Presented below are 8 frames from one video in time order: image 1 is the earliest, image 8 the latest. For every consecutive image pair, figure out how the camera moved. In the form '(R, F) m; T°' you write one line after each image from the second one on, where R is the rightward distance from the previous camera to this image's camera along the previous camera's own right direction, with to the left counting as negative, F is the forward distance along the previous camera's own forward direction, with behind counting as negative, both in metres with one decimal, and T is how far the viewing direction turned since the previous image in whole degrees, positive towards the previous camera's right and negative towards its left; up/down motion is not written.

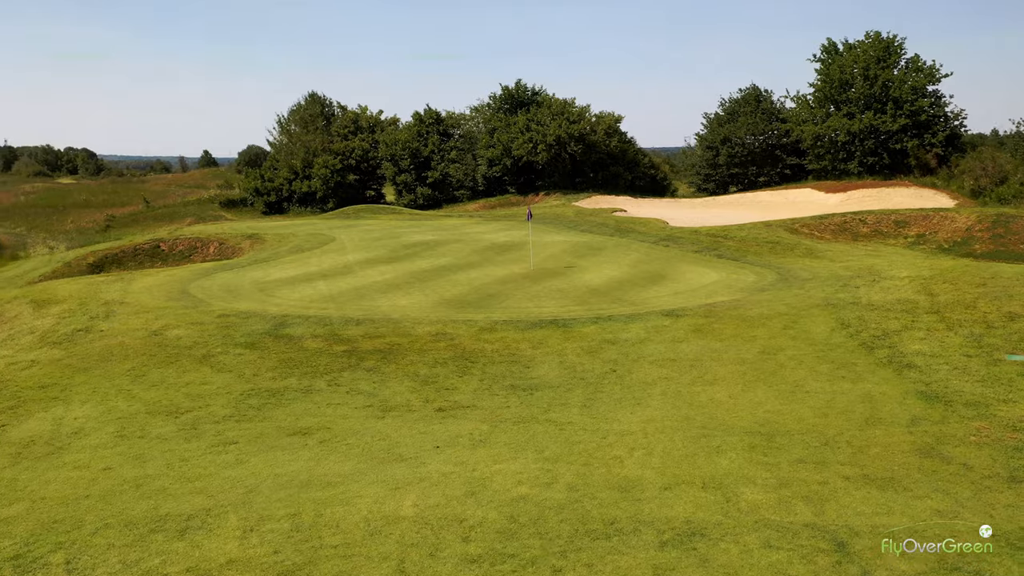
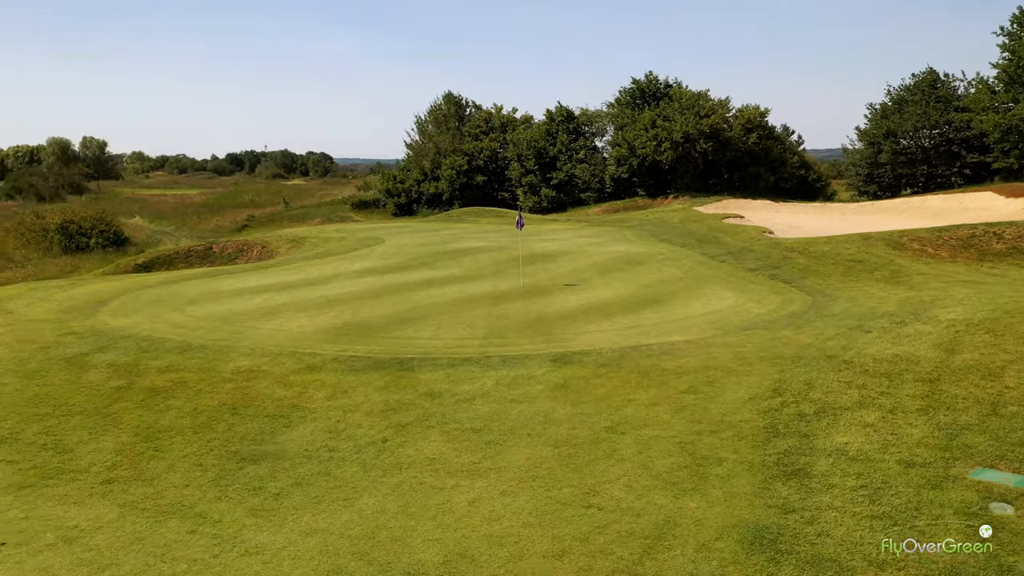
(+5.1, +3.9) m; -15°
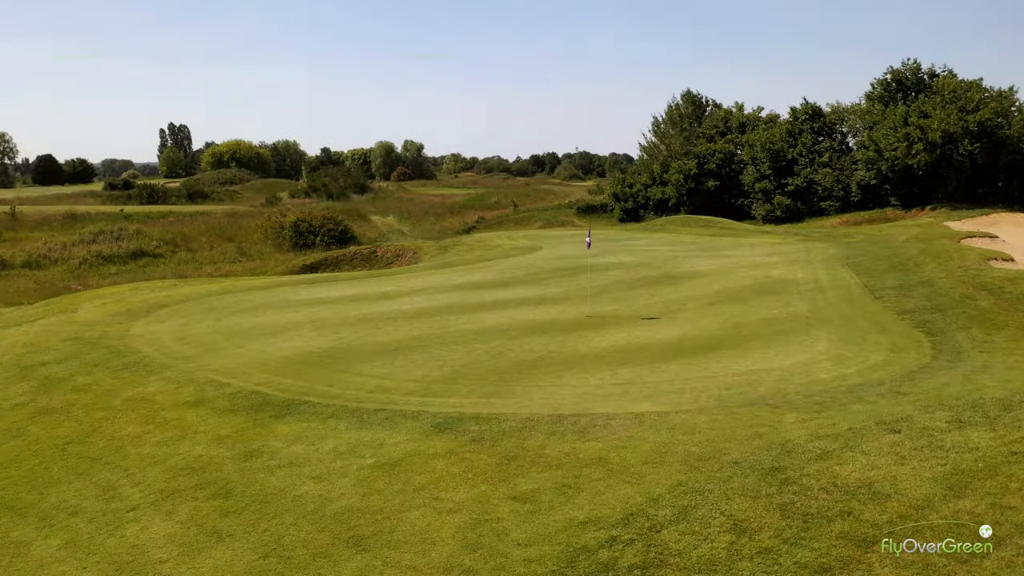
(+4.4, +3.1) m; -21°
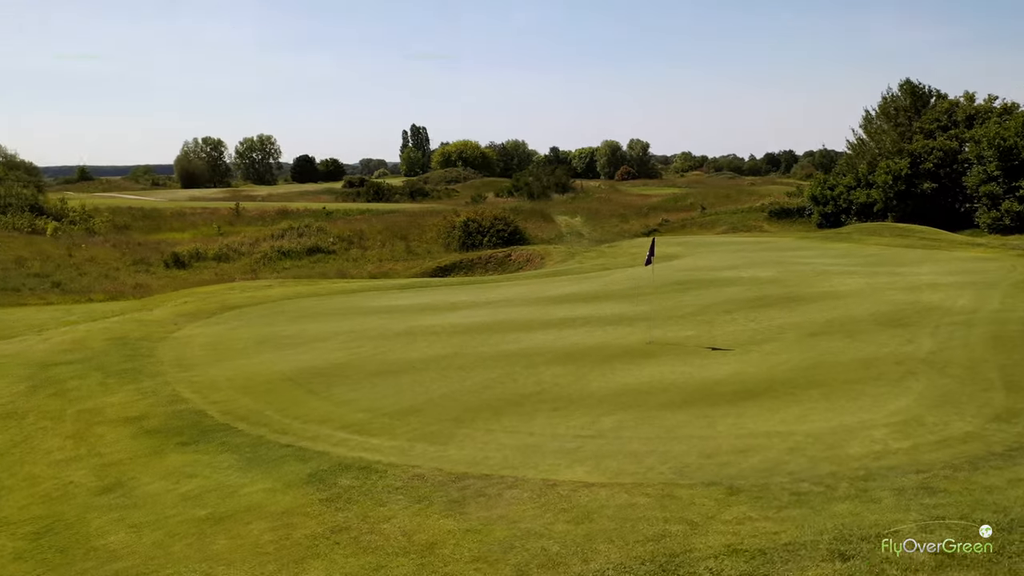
(+3.0, +2.0) m; -16°
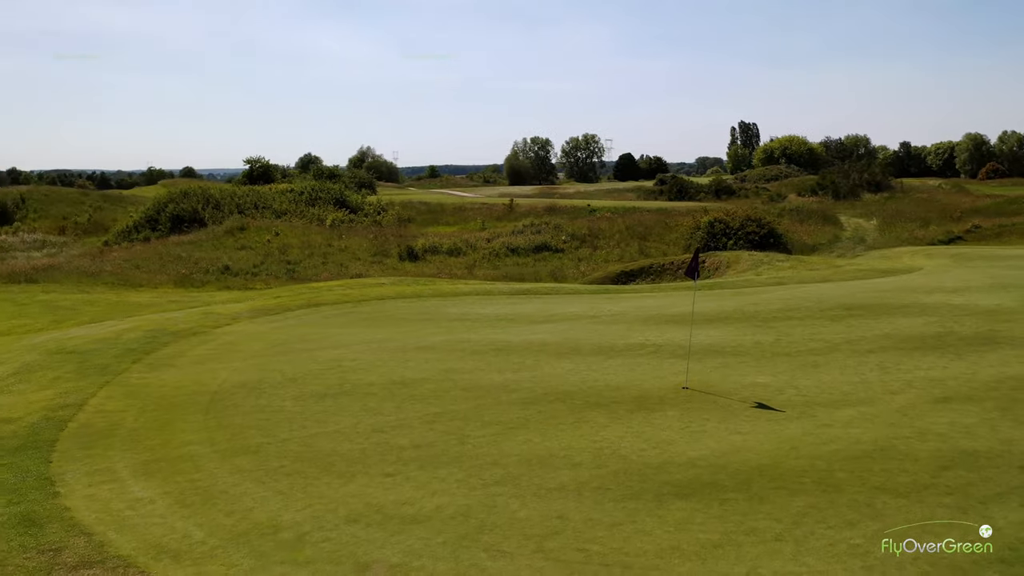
(+4.2, +3.5) m; -23°
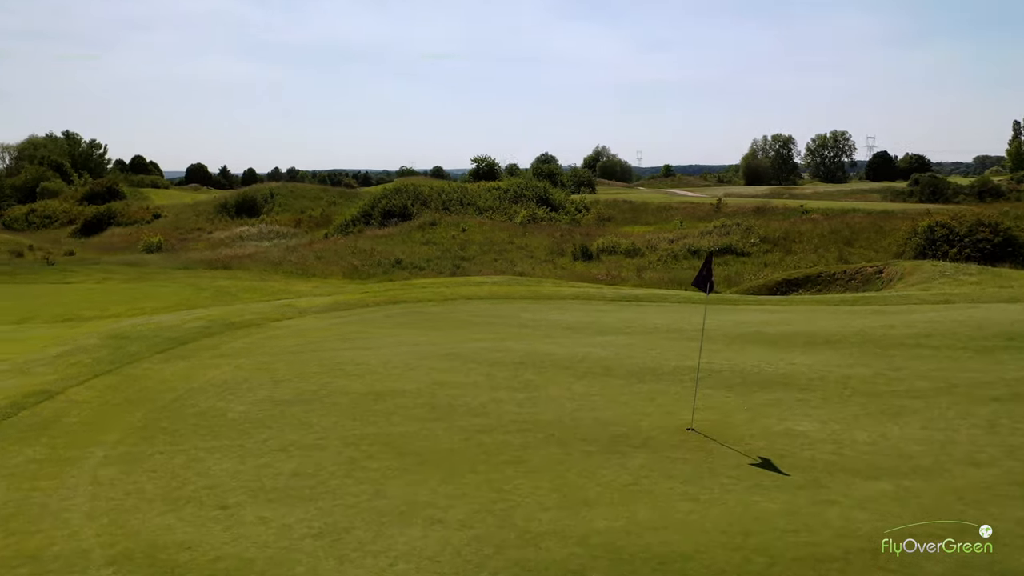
(+2.7, +2.0) m; -17°
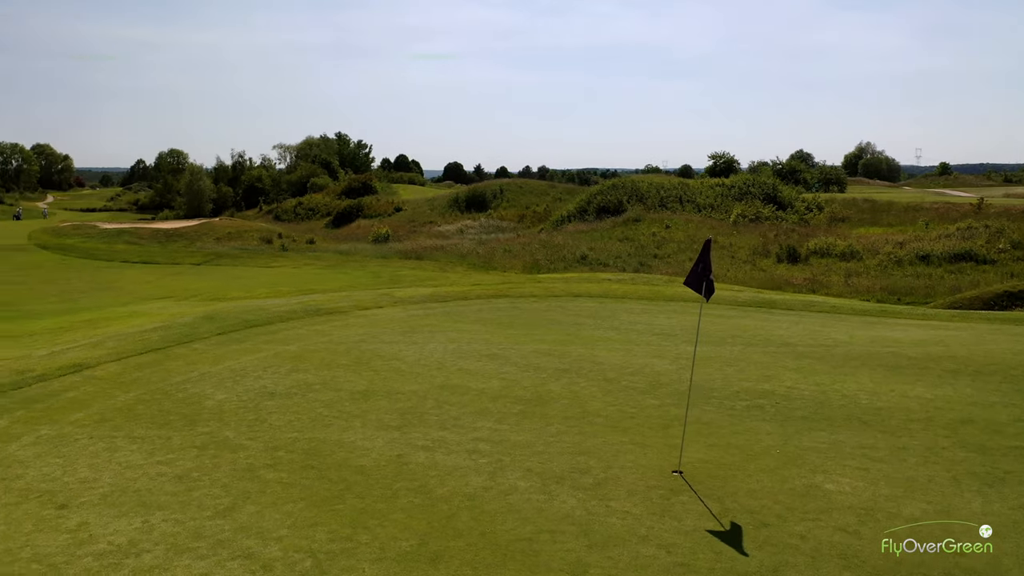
(+2.3, +1.8) m; -17°
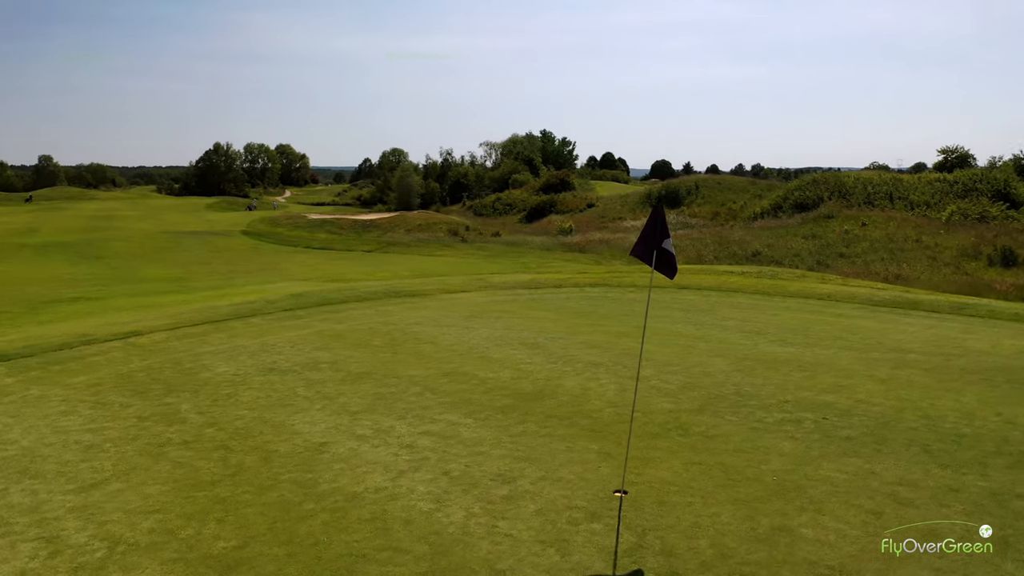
(+1.8, +1.3) m; -14°
